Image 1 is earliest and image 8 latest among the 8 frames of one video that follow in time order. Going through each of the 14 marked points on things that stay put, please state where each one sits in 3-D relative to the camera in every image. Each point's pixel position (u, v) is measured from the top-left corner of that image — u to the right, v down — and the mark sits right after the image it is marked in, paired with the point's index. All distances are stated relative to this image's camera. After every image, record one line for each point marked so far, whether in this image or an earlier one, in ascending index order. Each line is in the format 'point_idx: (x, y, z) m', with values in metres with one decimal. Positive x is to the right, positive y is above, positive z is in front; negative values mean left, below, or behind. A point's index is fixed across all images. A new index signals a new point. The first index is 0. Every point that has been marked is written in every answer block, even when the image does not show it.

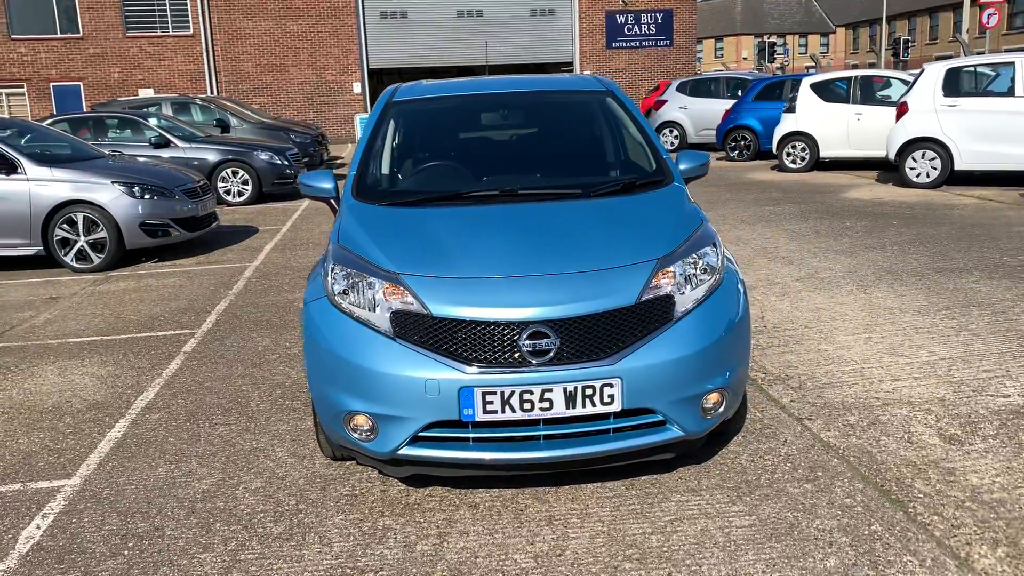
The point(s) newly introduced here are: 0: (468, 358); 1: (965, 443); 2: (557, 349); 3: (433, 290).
0: (-0.1, -0.2, +2.9) m
1: (+1.8, -0.6, +3.5) m
2: (+0.1, -0.2, +2.9) m
3: (-0.3, 0.0, +3.0) m
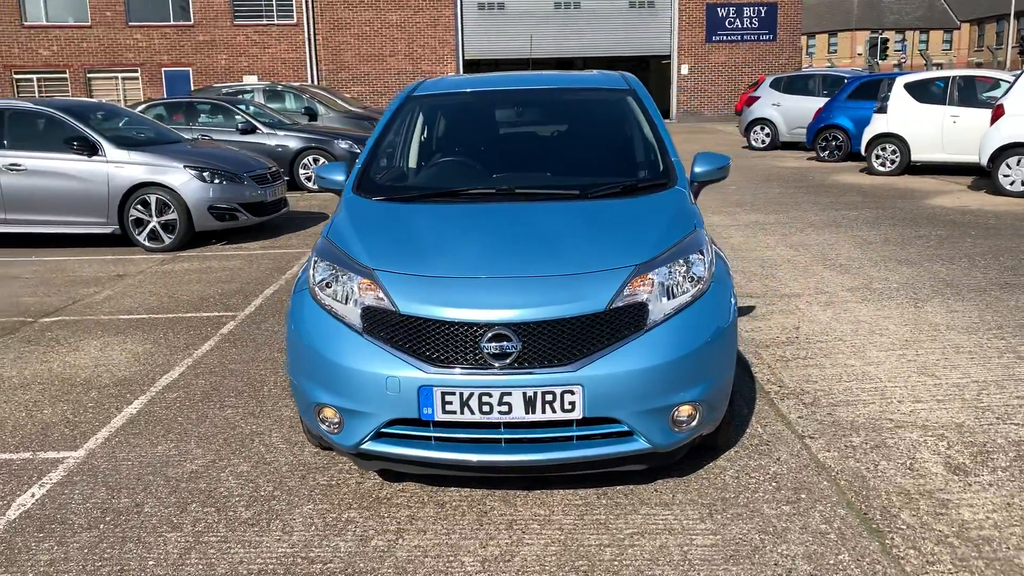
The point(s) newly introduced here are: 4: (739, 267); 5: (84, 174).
0: (-0.3, -0.2, +2.9) m
1: (+1.7, -0.7, +3.3) m
2: (0.0, -0.2, +2.9) m
3: (-0.4, 0.0, +3.0) m
4: (+1.8, +0.2, +7.1) m
5: (-4.2, +1.1, +8.8) m
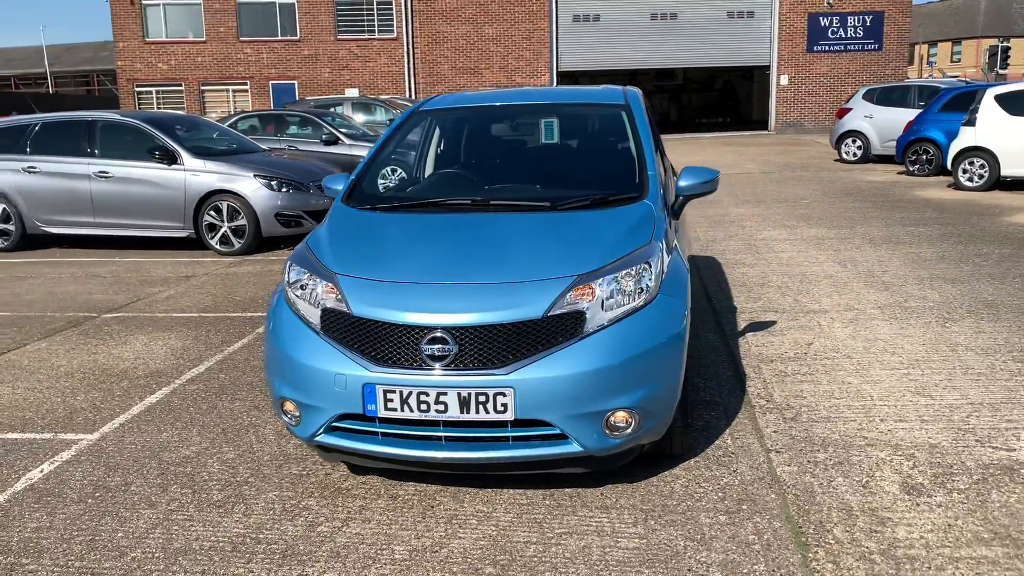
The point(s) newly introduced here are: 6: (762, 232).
0: (-0.5, -0.2, +3.1) m
1: (+1.5, -0.8, +3.3) m
2: (-0.2, -0.2, +3.1) m
3: (-0.6, 0.0, +3.3) m
4: (+2.1, 0.0, +7.0) m
5: (-3.7, +1.1, +9.4) m
6: (+2.8, +0.6, +9.8) m
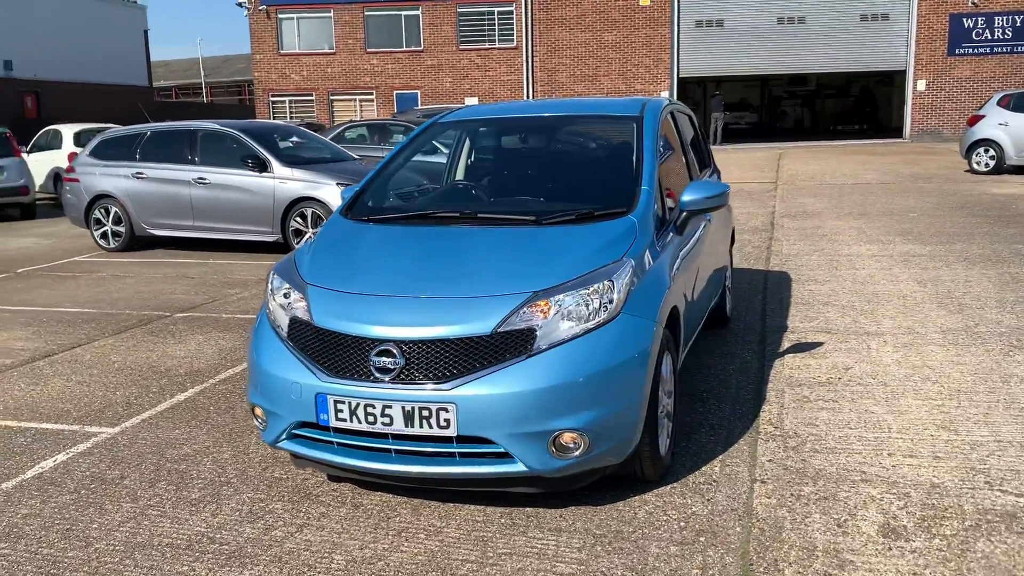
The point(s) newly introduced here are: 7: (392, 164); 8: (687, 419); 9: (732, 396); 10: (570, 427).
0: (-0.6, -0.3, +3.2) m
1: (+1.3, -0.8, +3.0) m
2: (-0.4, -0.3, +3.1) m
3: (-0.7, 0.0, +3.3) m
4: (+2.5, -0.1, +6.7) m
5: (-2.8, +1.1, +9.8) m
6: (+3.5, +0.4, +9.3) m
7: (-0.6, +0.6, +4.6) m
8: (+0.8, -0.6, +4.2) m
9: (+1.1, -0.6, +4.6) m
10: (+0.2, -0.5, +3.1) m
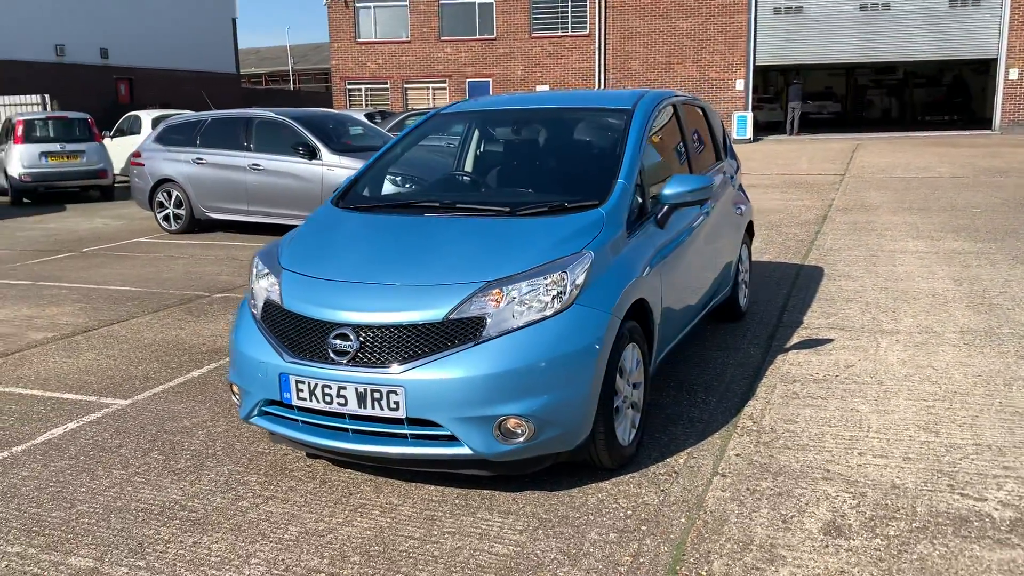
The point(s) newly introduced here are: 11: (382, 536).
0: (-0.8, -0.2, +3.3) m
1: (+1.1, -0.8, +3.0) m
2: (-0.6, -0.2, +3.2) m
3: (-0.9, 0.0, +3.5) m
4: (+2.6, -0.1, +6.5) m
5: (-2.4, +1.3, +10.1) m
6: (+3.9, +0.5, +9.0) m
7: (-0.6, +0.7, +4.7) m
8: (+0.7, -0.6, +4.3) m
9: (+1.1, -0.5, +4.6) m
10: (0.0, -0.4, +3.1) m
11: (-0.5, -0.9, +3.1) m
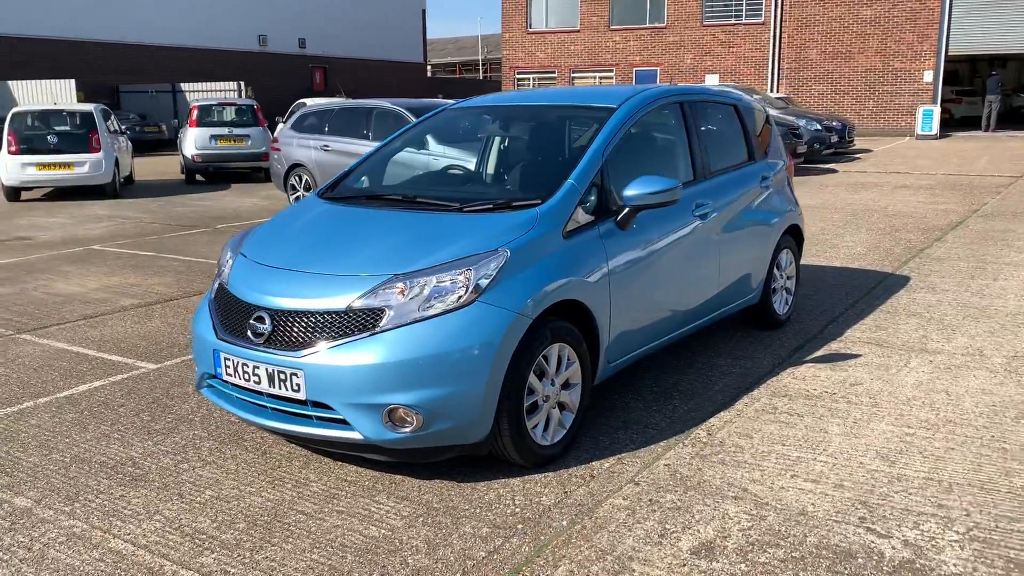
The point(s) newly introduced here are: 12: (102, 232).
0: (-1.1, -0.2, +3.6) m
1: (+0.6, -0.9, +2.9) m
2: (-0.9, -0.2, +3.4) m
3: (-1.1, +0.1, +3.8) m
4: (+2.9, -0.2, +6.0) m
5: (-1.2, +1.5, +10.6) m
6: (+4.7, +0.3, +8.2) m
7: (-0.6, +0.8, +4.9) m
8: (+0.5, -0.6, +4.2) m
9: (+0.9, -0.6, +4.4) m
10: (-0.4, -0.4, +3.3) m
11: (-0.9, -0.8, +3.3) m
12: (-5.0, +0.7, +10.9) m
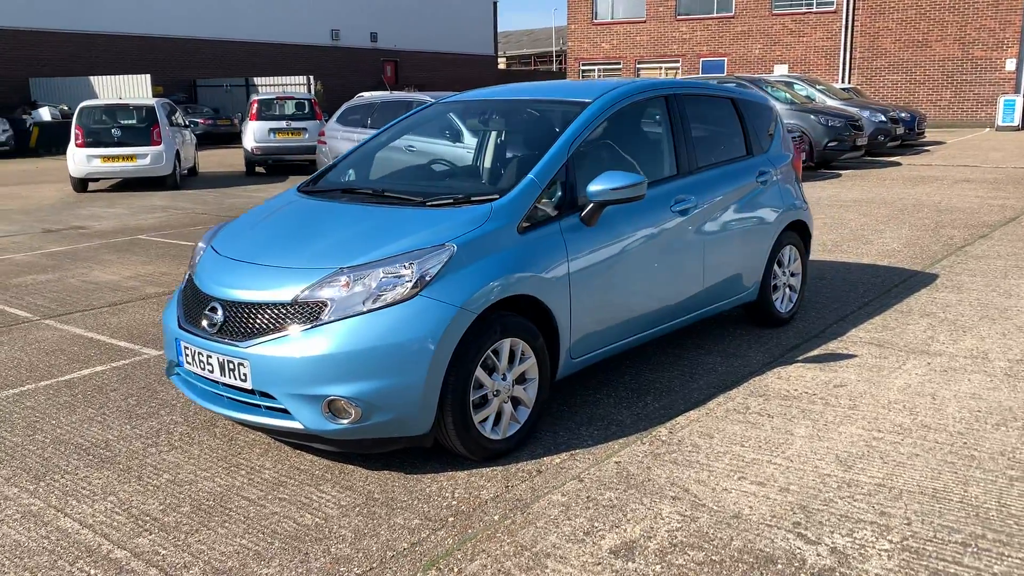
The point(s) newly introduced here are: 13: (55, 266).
0: (-1.3, -0.1, +3.7) m
1: (+0.4, -0.9, +2.9) m
2: (-1.1, -0.1, +3.5) m
3: (-1.3, +0.1, +3.9) m
4: (+2.9, -0.2, +5.8) m
5: (-0.8, +1.6, +10.6) m
6: (+4.9, +0.3, +7.8) m
7: (-0.7, +0.8, +5.0) m
8: (+0.4, -0.6, +4.2) m
9: (+0.8, -0.5, +4.4) m
10: (-0.6, -0.4, +3.3) m
11: (-1.1, -0.8, +3.4) m
12: (-4.5, +0.8, +11.3) m
13: (-4.2, +0.2, +8.2) m
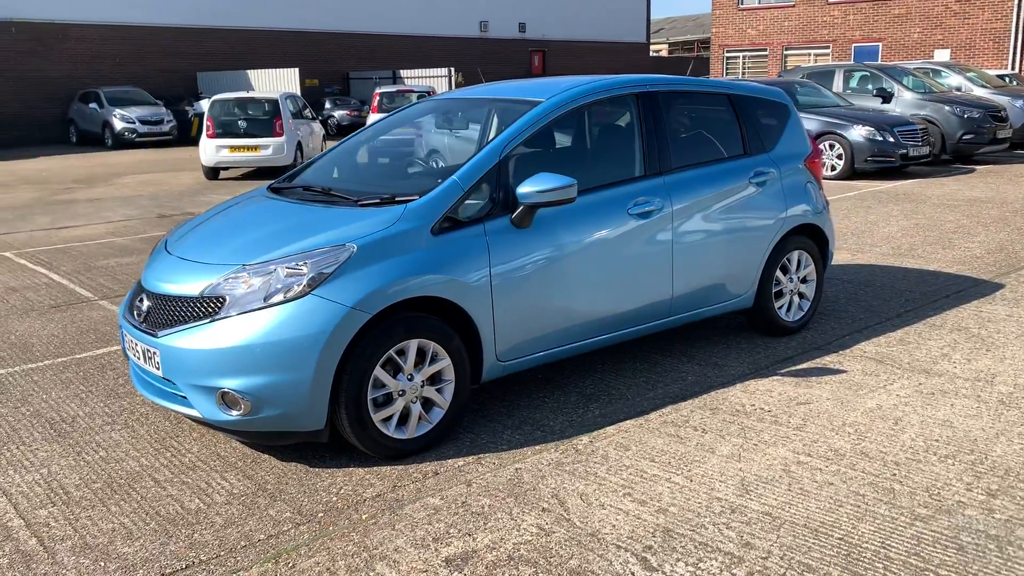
0: (-1.7, -0.1, +4.0) m
1: (-0.2, -0.9, +2.9) m
2: (-1.5, -0.1, +3.7) m
3: (-1.6, +0.2, +4.1) m
4: (+2.8, -0.2, +5.3) m
5: (+0.2, +1.7, +10.7) m
6: (+5.2, +0.2, +6.9) m
7: (-0.8, +0.9, +5.1) m
8: (+0.1, -0.6, +4.1) m
9: (+0.5, -0.6, +4.3) m
10: (-1.1, -0.4, +3.5) m
11: (-1.5, -0.8, +3.7) m
12: (-3.4, +1.0, +12.0) m
13: (-3.7, +0.4, +8.9) m
